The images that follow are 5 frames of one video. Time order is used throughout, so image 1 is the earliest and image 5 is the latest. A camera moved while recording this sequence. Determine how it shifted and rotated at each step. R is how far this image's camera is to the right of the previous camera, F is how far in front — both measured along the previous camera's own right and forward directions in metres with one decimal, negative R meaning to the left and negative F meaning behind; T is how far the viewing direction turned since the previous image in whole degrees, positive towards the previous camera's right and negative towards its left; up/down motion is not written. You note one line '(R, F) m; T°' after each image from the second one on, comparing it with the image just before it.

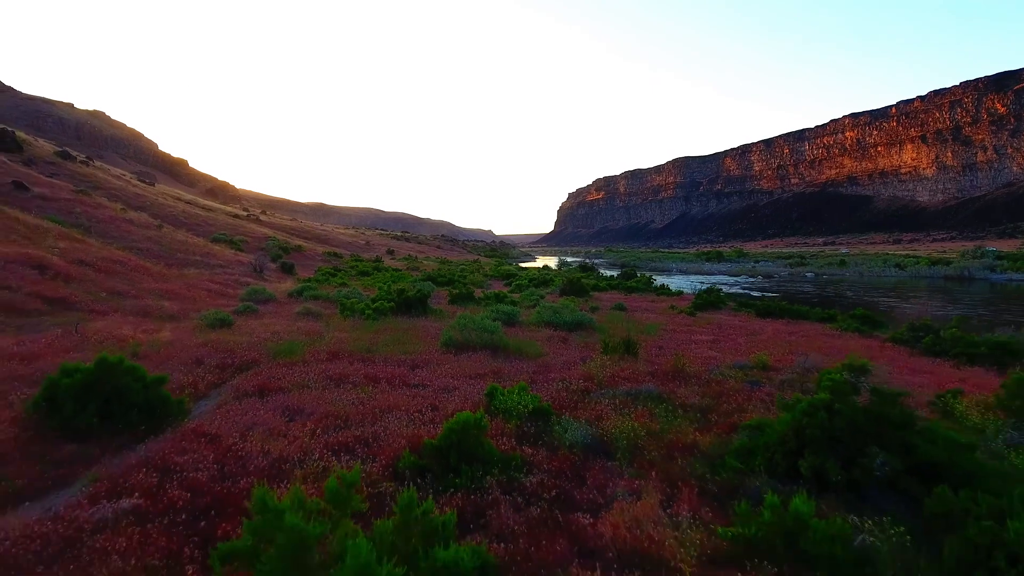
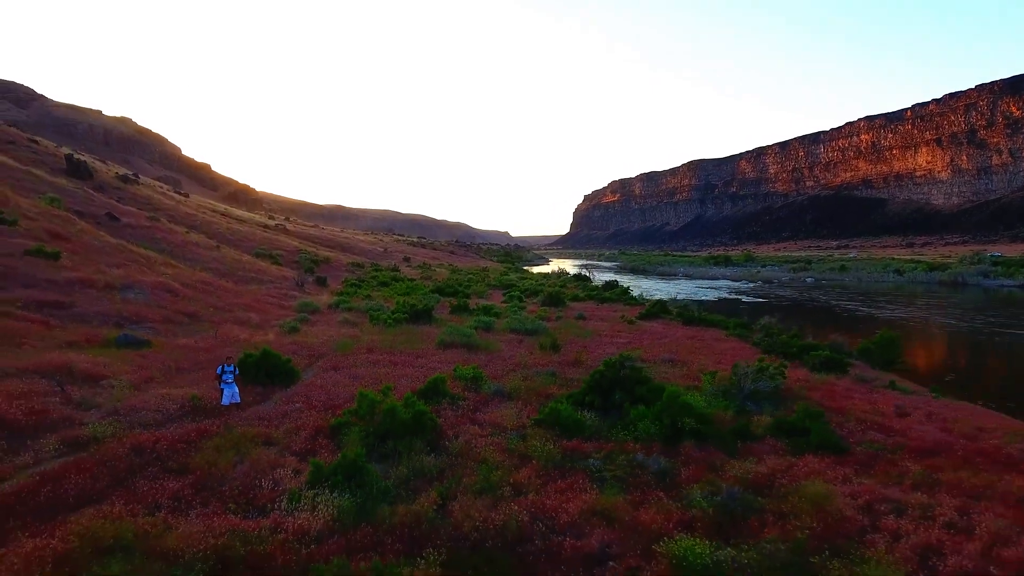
(+1.3, -6.4) m; -1°
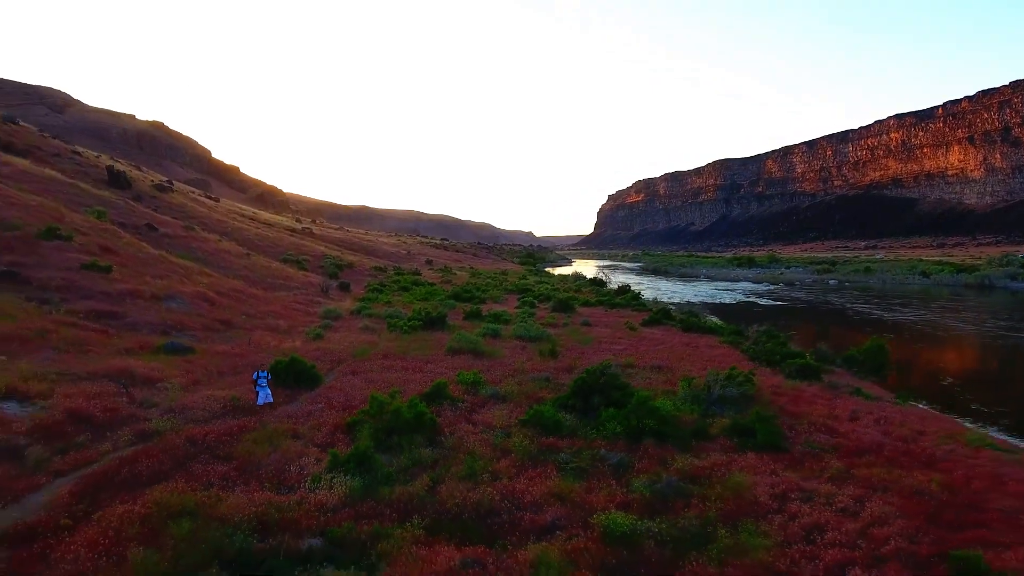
(+0.6, -1.7) m; -2°
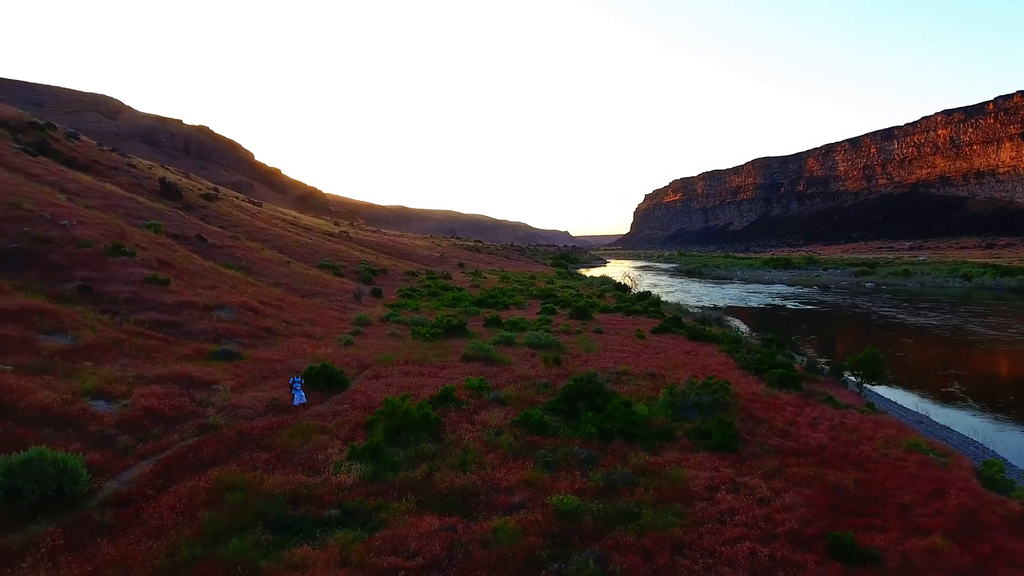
(+0.9, -2.1) m; -3°
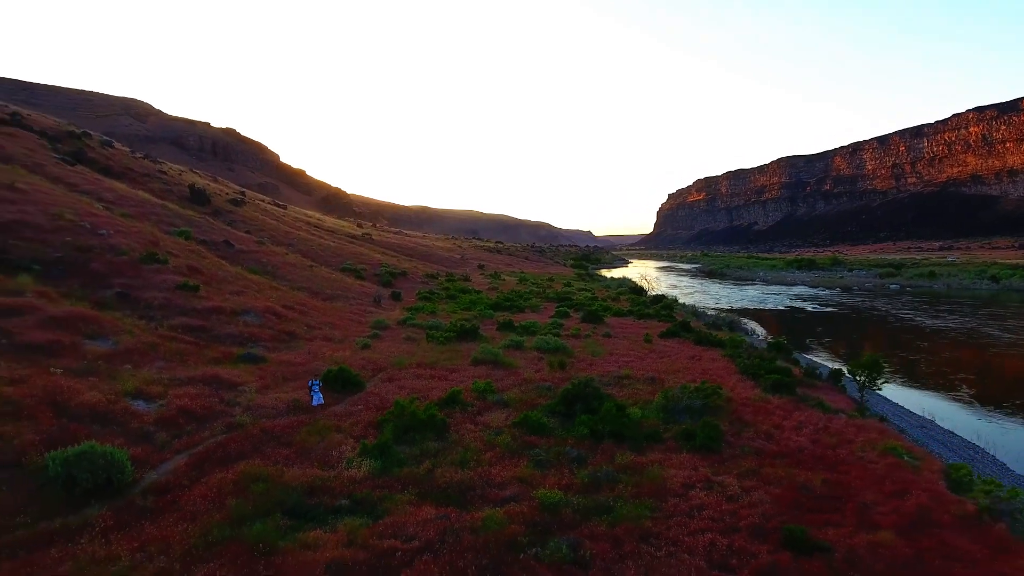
(+0.5, -1.1) m; -2°
